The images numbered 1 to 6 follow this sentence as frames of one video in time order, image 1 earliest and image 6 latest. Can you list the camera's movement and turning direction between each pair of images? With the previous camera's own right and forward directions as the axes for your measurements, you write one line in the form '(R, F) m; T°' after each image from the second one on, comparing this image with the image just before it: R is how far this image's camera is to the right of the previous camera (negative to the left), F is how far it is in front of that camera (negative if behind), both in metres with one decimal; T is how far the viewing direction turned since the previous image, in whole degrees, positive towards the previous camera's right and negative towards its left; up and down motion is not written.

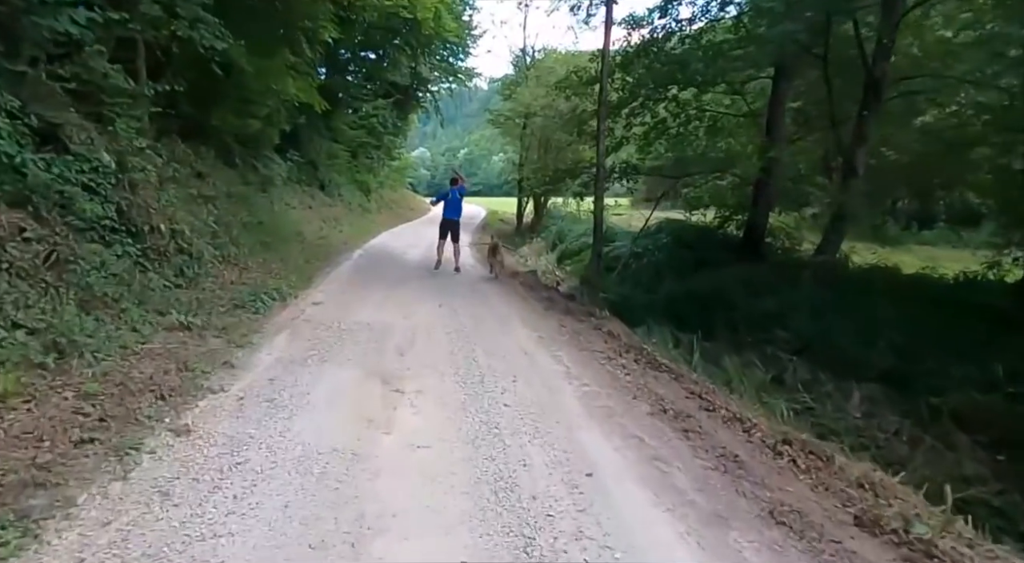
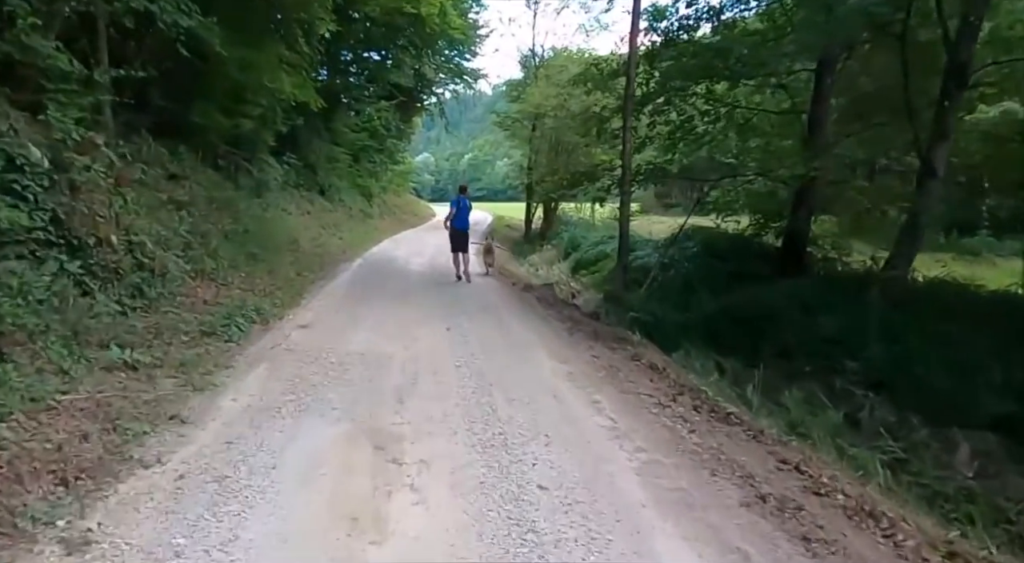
(-0.2, +1.0) m; 0°
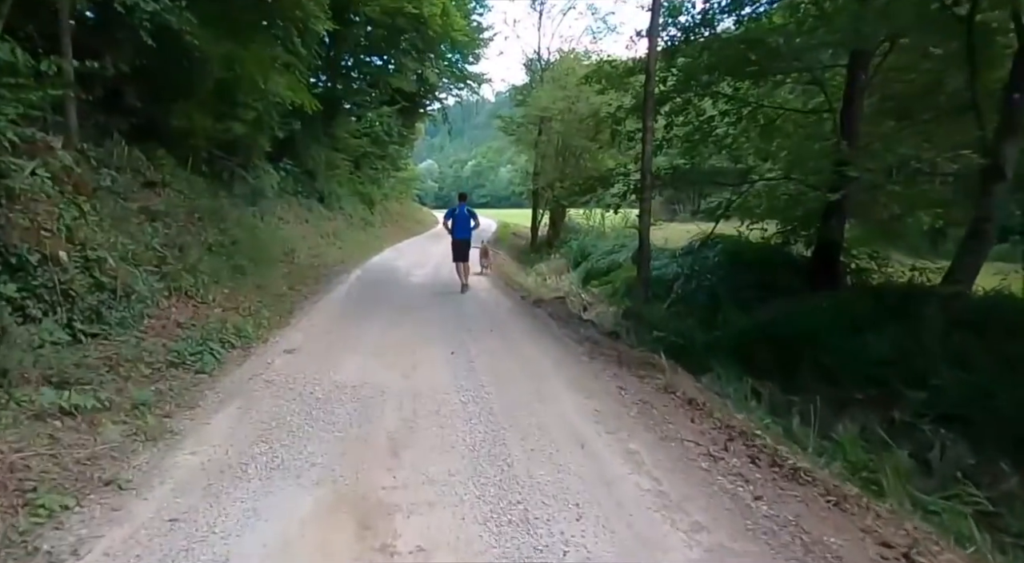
(-0.1, +0.7) m; 0°
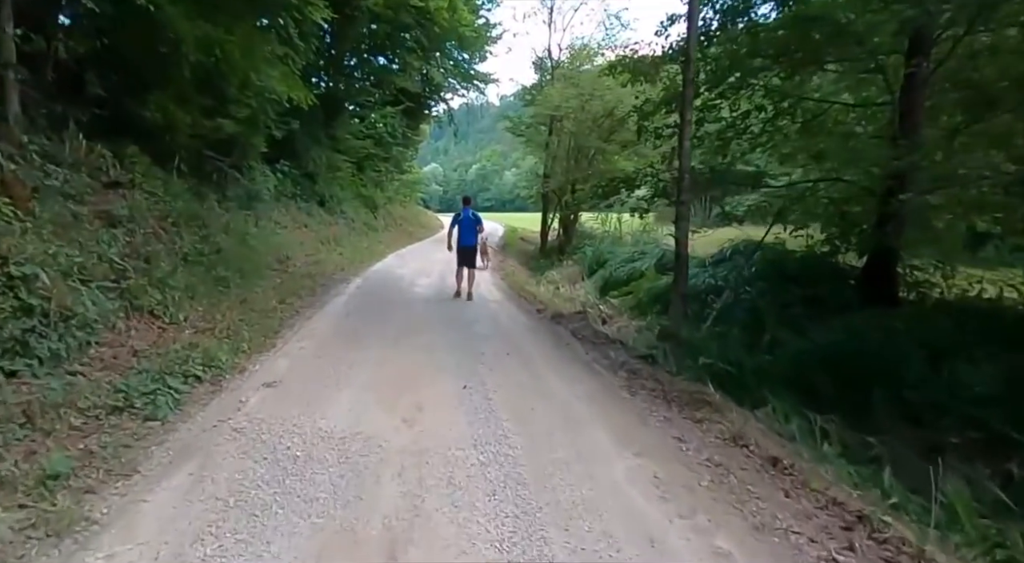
(-0.2, +0.9) m; 0°
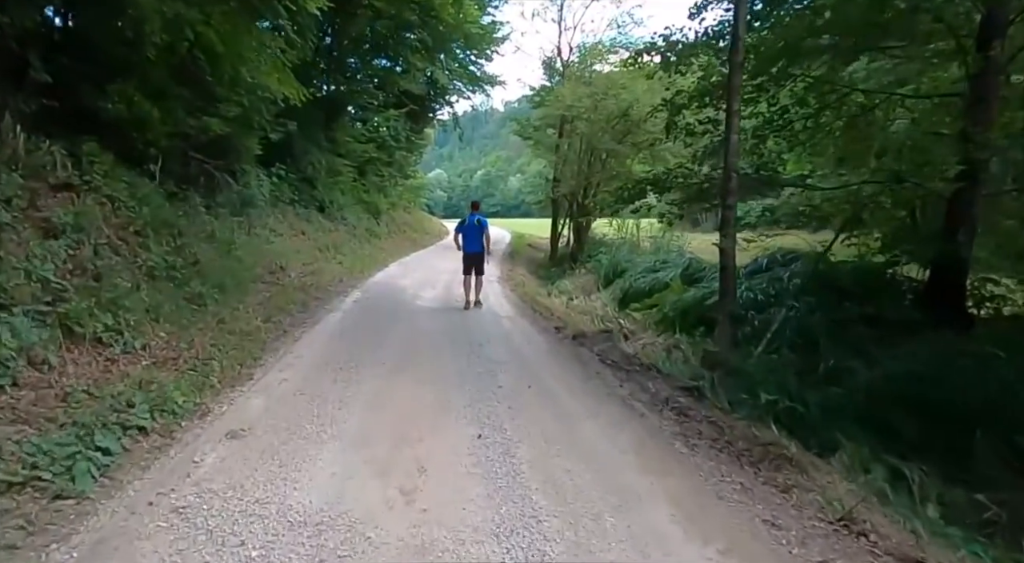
(-0.1, +0.9) m; 0°
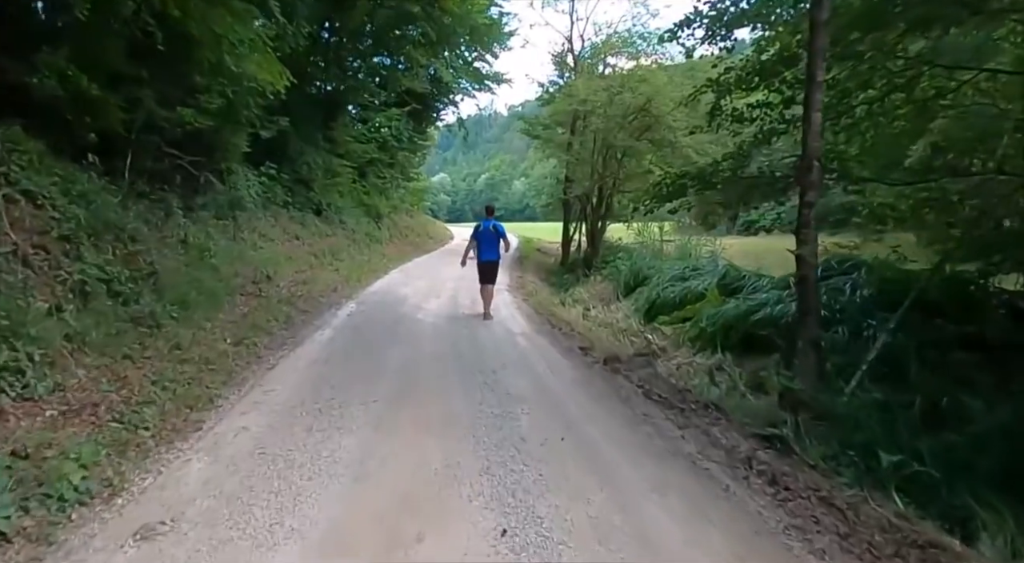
(-0.1, +1.1) m; 0°
